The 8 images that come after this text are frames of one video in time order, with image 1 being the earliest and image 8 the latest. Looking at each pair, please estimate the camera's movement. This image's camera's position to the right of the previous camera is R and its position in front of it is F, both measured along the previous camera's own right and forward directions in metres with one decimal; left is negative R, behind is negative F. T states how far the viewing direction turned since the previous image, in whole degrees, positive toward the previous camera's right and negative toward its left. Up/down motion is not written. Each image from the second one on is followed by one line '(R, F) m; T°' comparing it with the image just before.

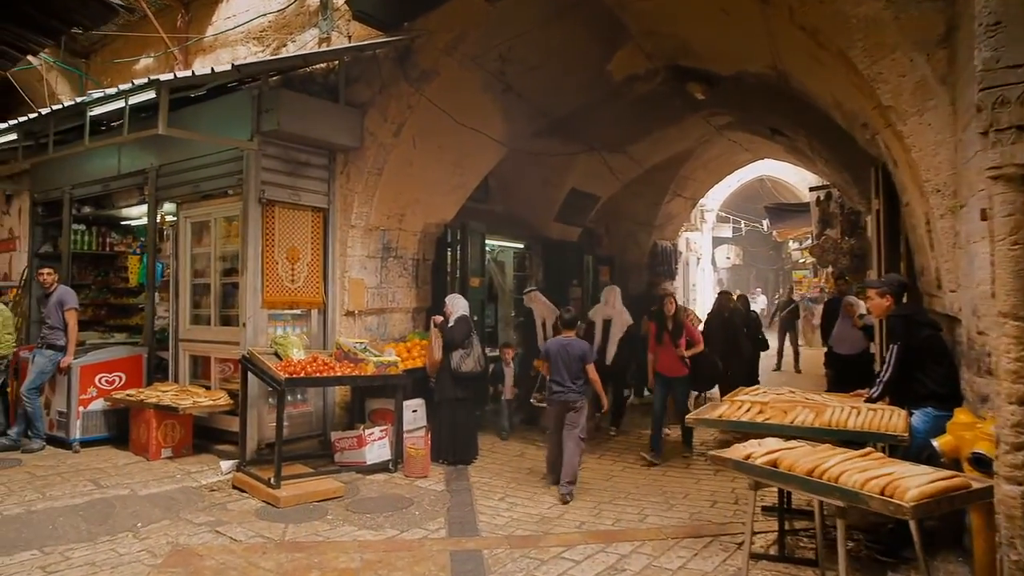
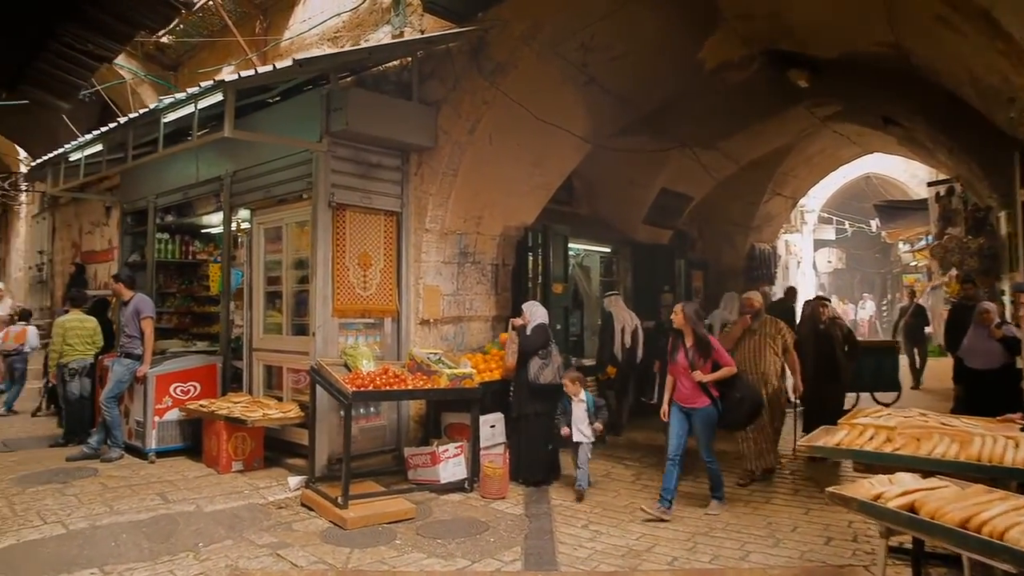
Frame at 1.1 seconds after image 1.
(+0.1, +0.5) m; -7°
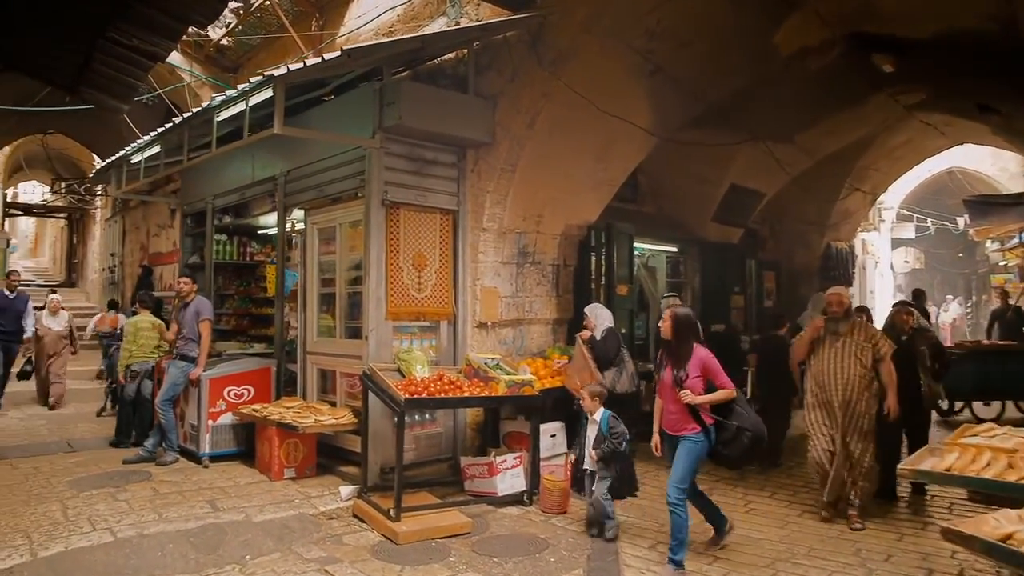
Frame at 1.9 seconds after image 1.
(0.0, +0.3) m; -5°
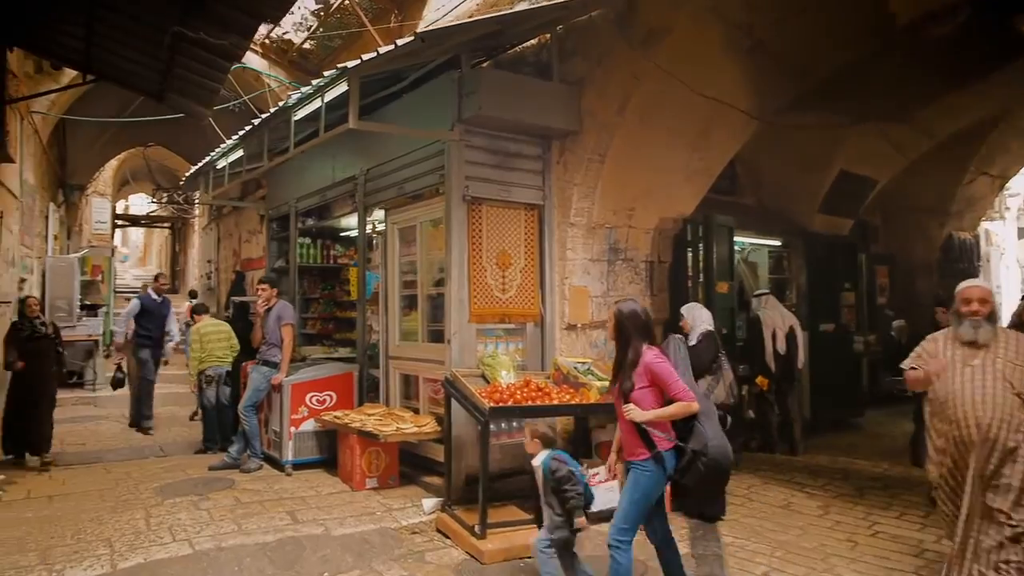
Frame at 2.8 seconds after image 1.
(0.0, +0.4) m; -7°
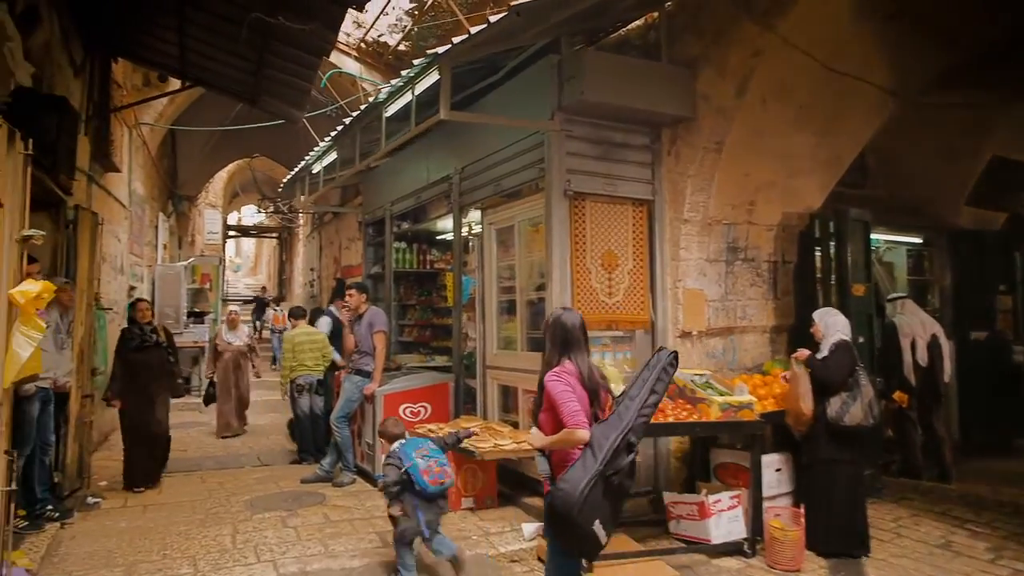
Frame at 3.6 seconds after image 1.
(-0.1, +0.5) m; -7°
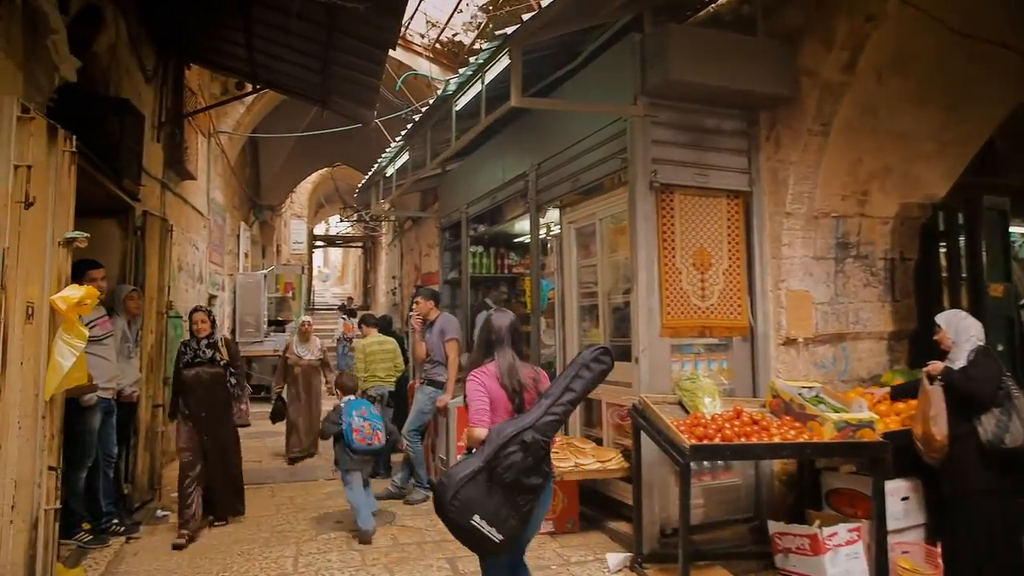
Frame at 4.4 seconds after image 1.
(0.0, +0.4) m; -6°
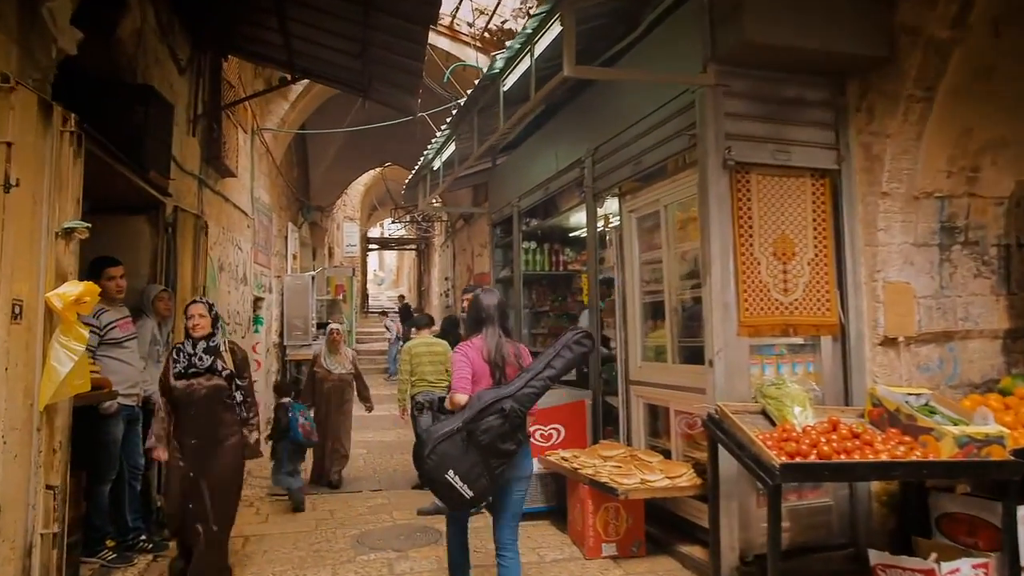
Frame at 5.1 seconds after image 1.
(0.0, +0.5) m; -4°
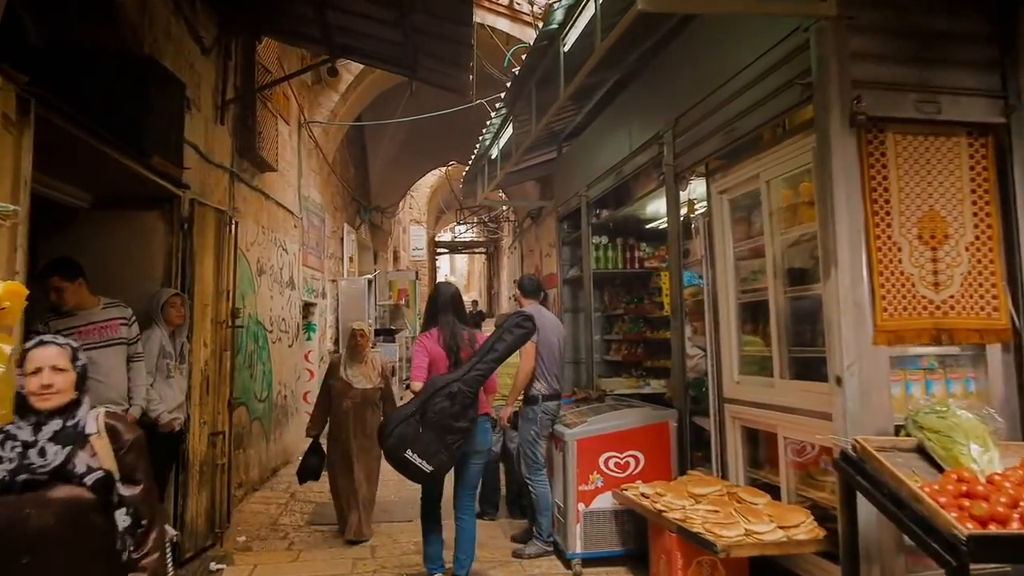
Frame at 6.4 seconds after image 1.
(0.0, +0.8) m; -6°
